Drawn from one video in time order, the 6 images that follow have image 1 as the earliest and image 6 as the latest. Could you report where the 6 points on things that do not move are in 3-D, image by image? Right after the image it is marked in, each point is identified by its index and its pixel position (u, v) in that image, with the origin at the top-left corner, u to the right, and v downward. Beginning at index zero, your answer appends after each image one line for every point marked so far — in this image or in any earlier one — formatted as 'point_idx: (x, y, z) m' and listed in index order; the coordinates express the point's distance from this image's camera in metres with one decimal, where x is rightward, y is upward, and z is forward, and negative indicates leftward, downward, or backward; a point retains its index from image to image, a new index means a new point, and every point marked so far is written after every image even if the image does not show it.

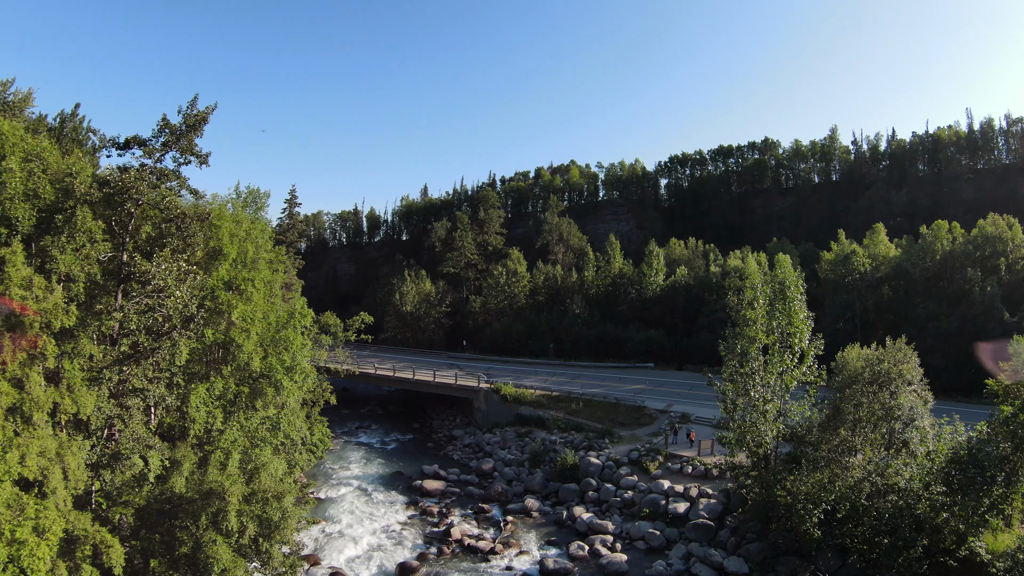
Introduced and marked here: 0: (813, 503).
0: (+9.5, -6.8, +17.6) m
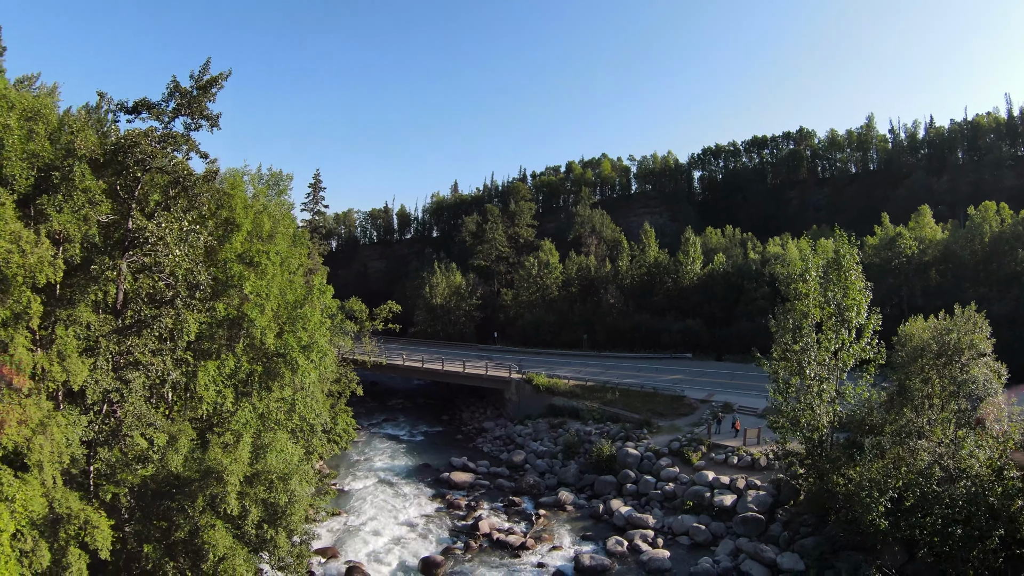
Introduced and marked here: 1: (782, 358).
0: (+10.4, -5.7, +15.7) m
1: (+9.8, -2.4, +19.7) m
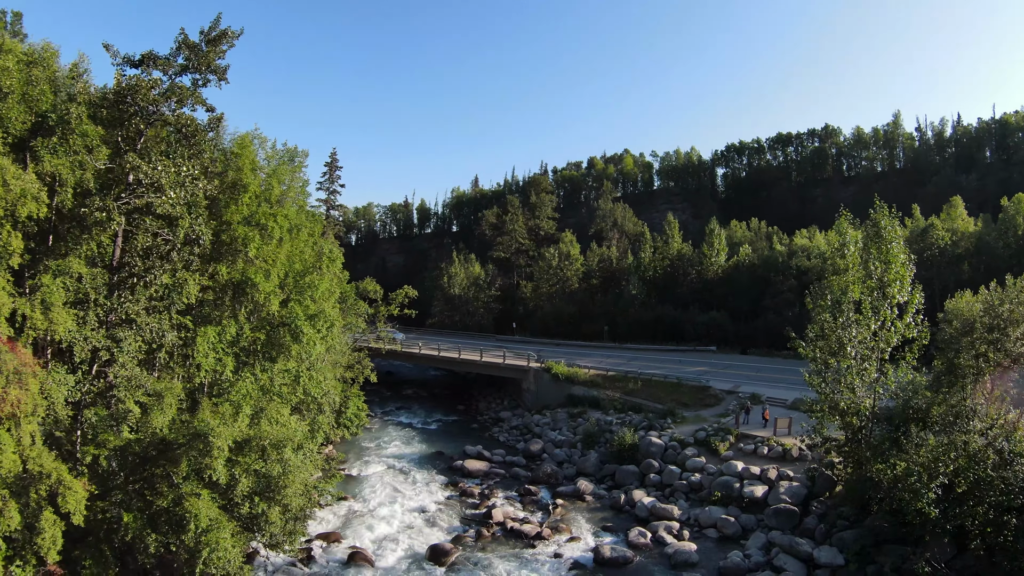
0: (+10.8, -4.9, +14.3) m
1: (+10.3, -1.5, +18.3) m
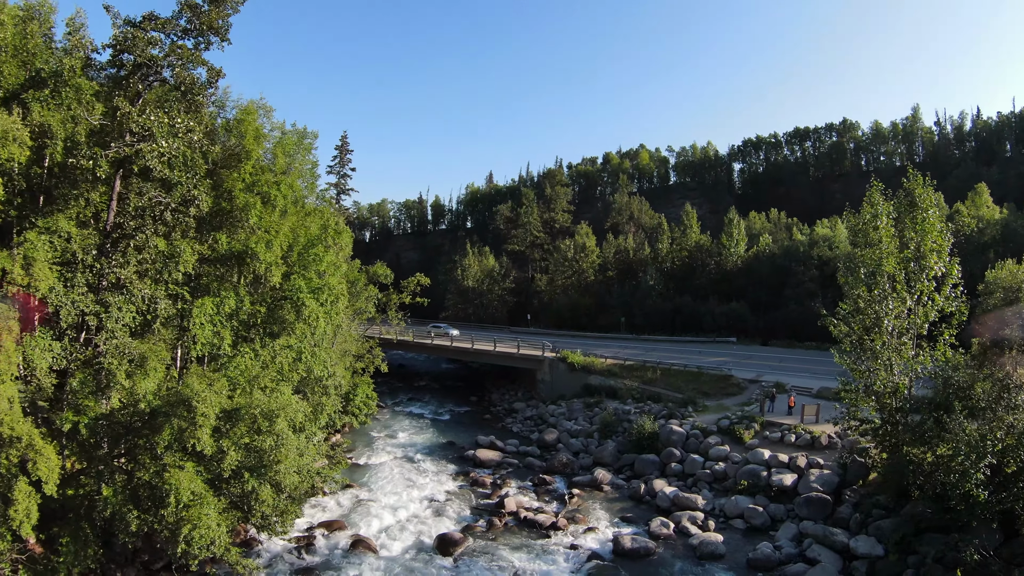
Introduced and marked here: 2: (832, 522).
0: (+11.1, -4.0, +13.2) m
1: (+10.7, -0.7, +17.2) m
2: (+10.4, -7.6, +17.9) m
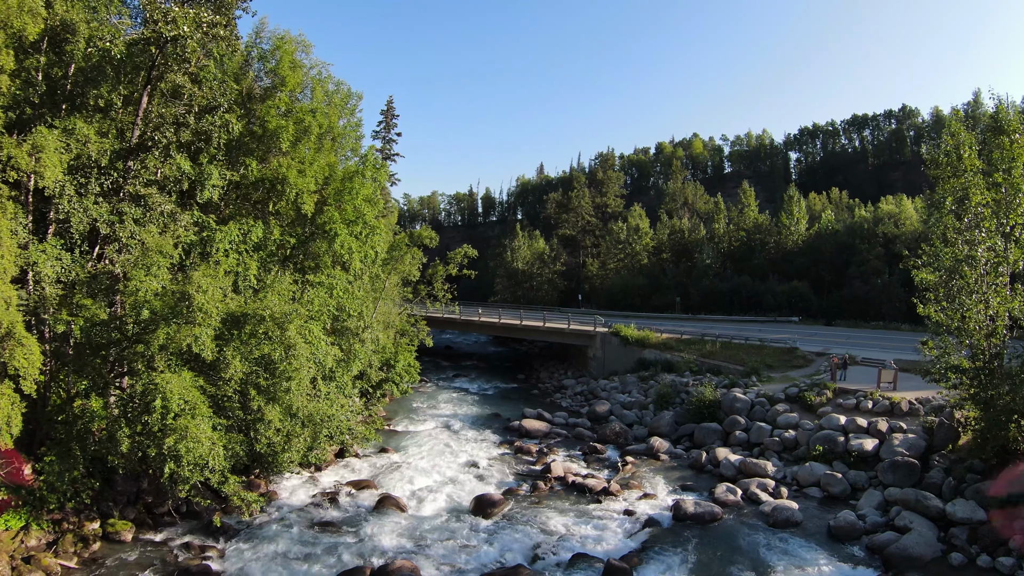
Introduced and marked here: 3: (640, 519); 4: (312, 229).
0: (+12.6, -2.3, +11.7) m
1: (+12.4, +1.0, +15.7) m
2: (+12.3, -5.9, +16.4) m
3: (+4.0, -6.7, +16.2) m
4: (-6.0, +1.8, +16.3) m
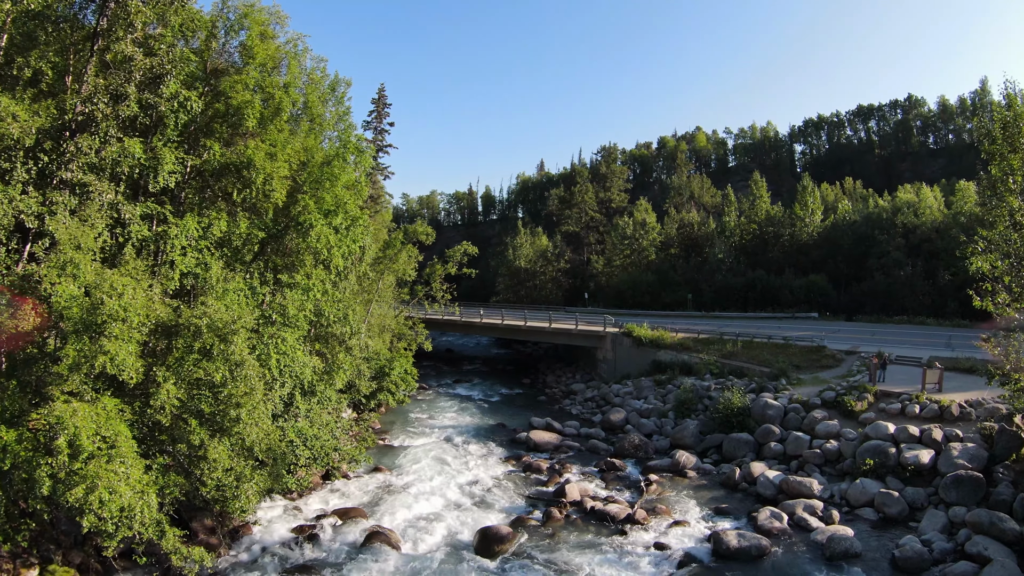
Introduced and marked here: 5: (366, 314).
0: (+12.7, -2.1, +9.5) m
1: (+12.5, +1.3, +13.6) m
2: (+12.5, -5.7, +14.3) m
3: (+4.3, -6.6, +14.1) m
4: (-5.8, +1.7, +14.3) m
5: (-5.2, -0.9, +19.6) m
